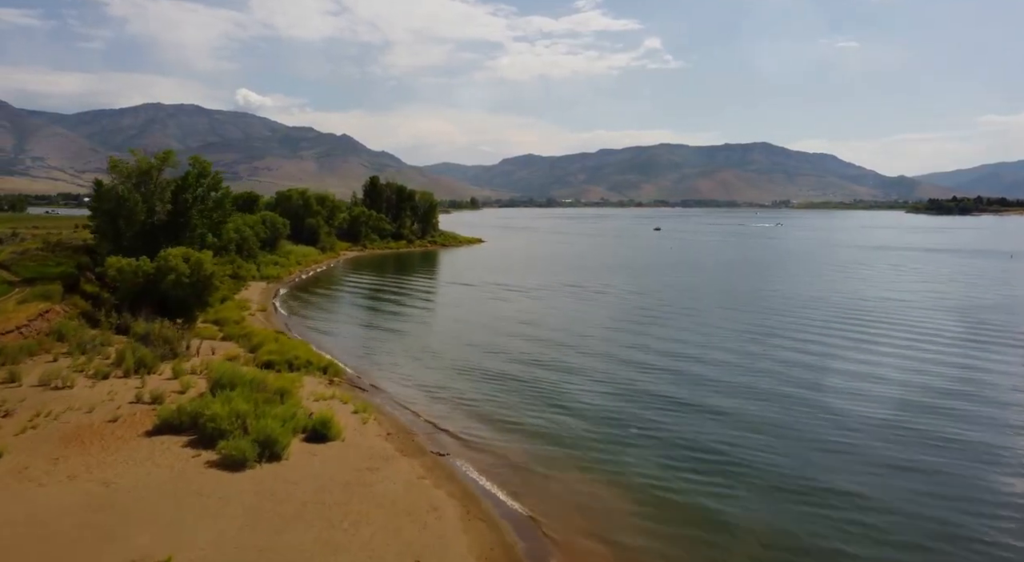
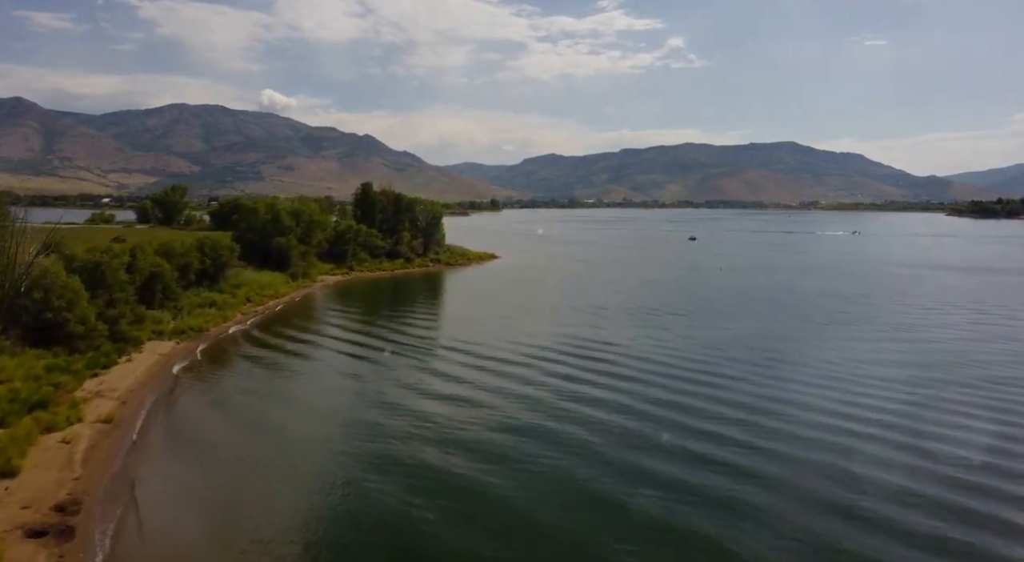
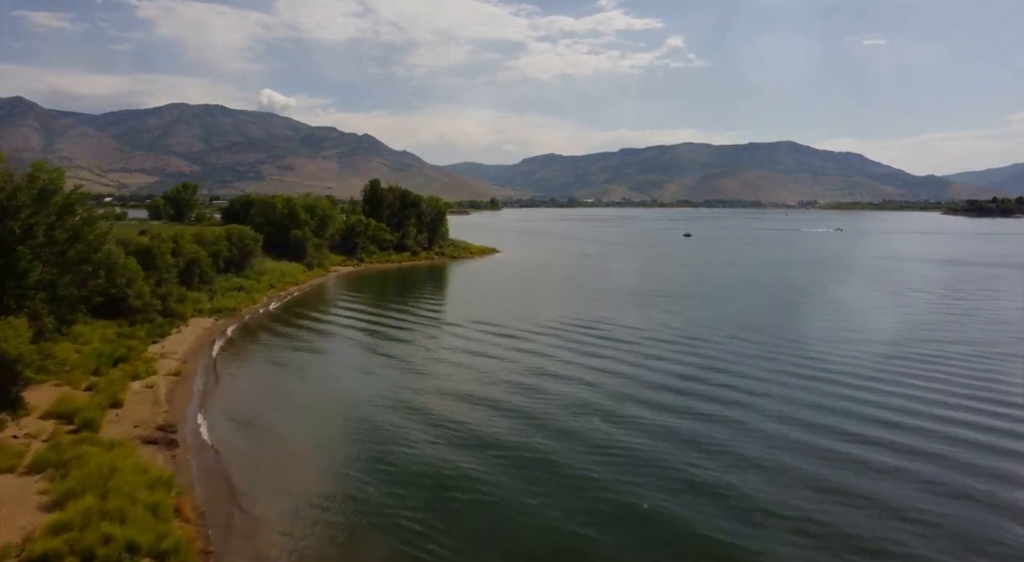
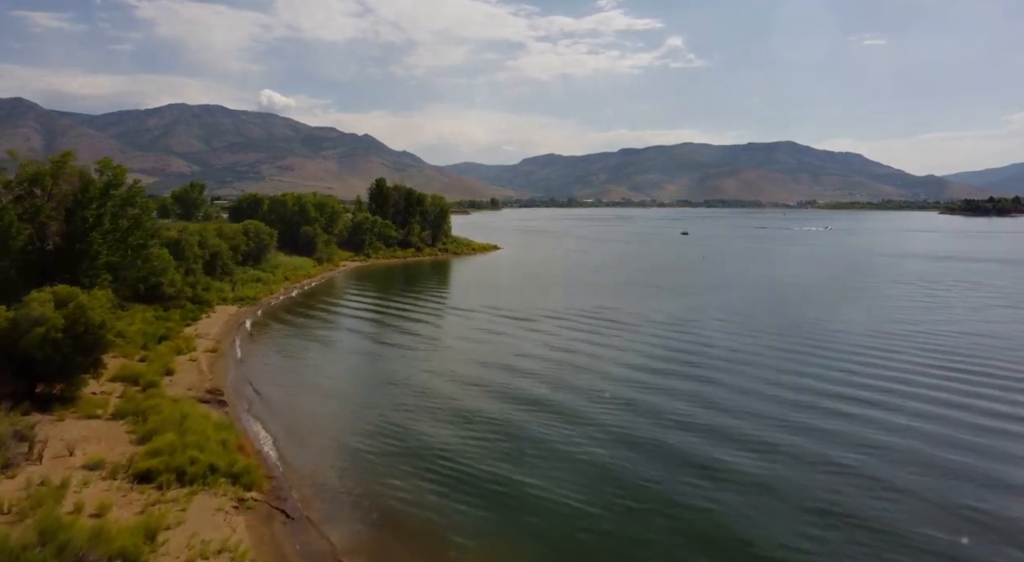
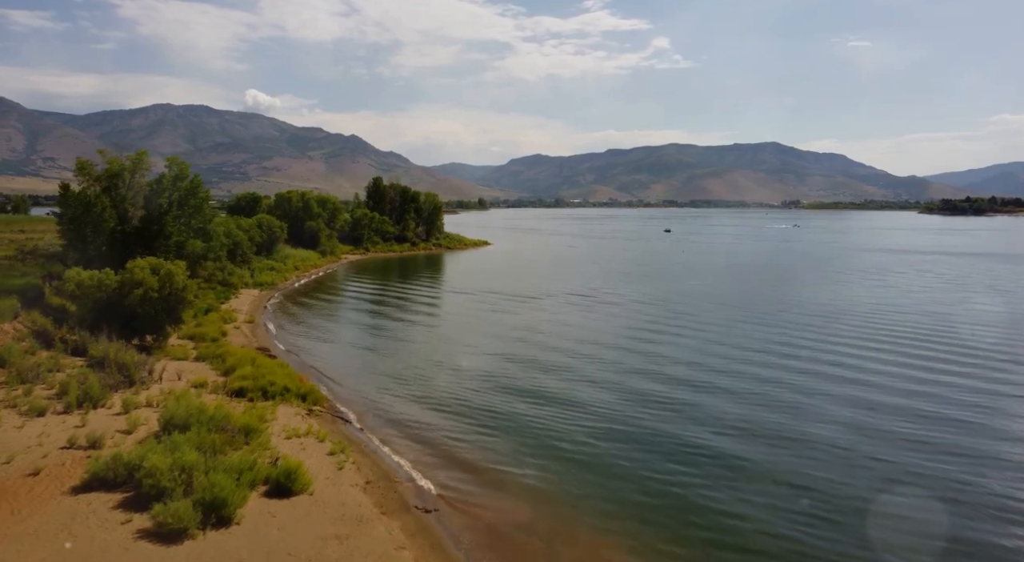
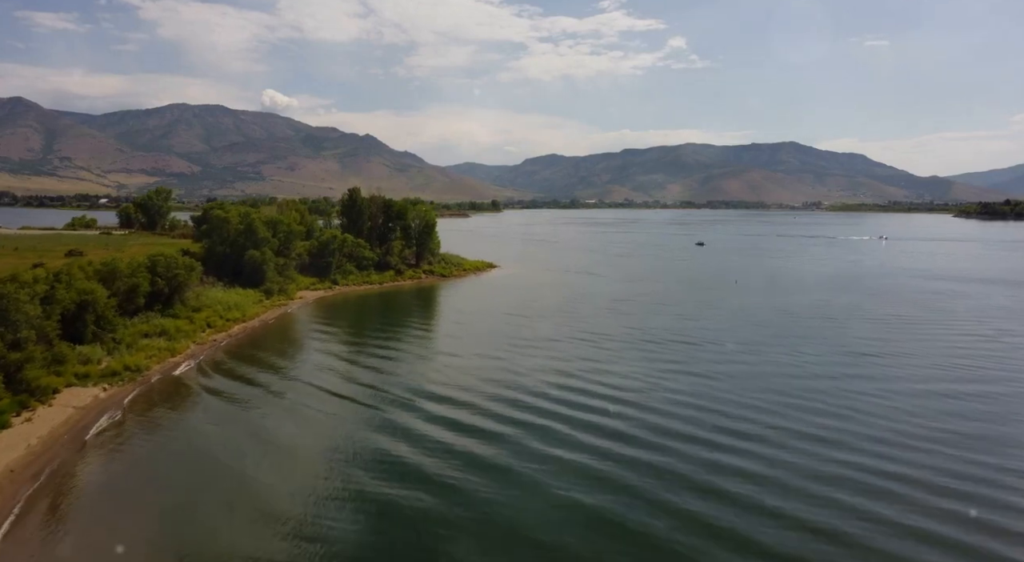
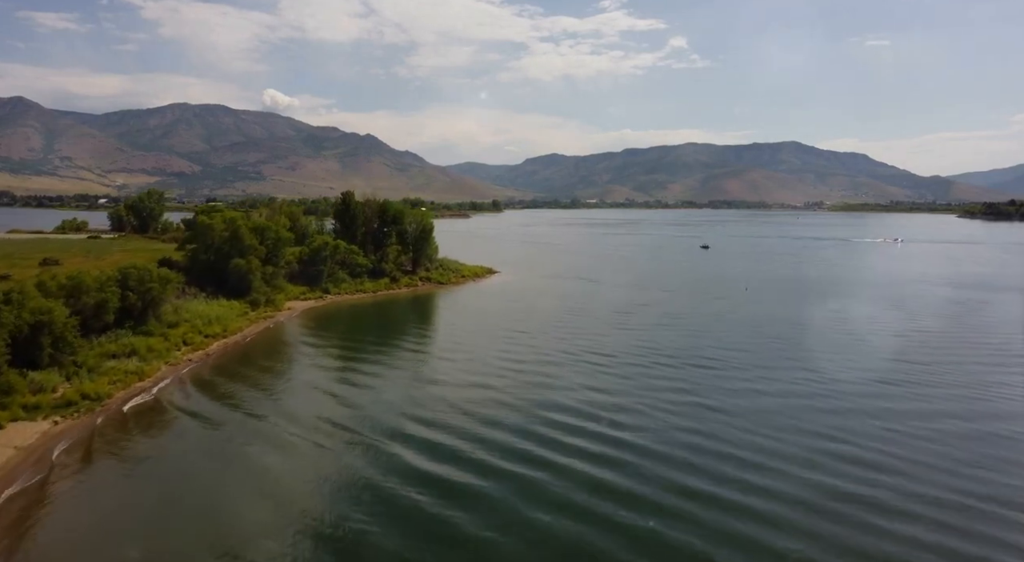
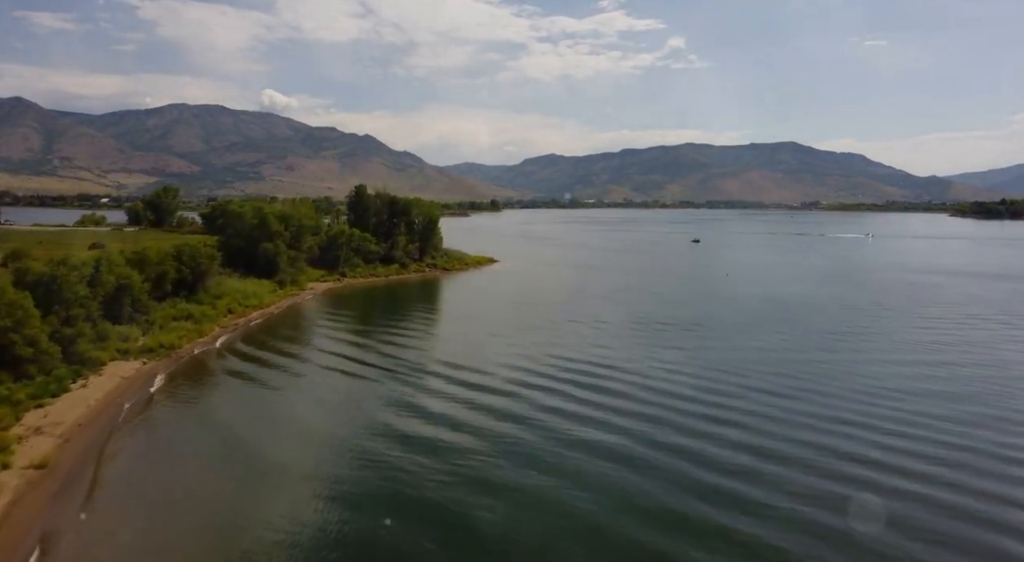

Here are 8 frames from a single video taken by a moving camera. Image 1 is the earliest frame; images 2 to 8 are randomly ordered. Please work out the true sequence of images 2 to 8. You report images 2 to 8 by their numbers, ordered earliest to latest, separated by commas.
5, 4, 3, 2, 8, 6, 7
